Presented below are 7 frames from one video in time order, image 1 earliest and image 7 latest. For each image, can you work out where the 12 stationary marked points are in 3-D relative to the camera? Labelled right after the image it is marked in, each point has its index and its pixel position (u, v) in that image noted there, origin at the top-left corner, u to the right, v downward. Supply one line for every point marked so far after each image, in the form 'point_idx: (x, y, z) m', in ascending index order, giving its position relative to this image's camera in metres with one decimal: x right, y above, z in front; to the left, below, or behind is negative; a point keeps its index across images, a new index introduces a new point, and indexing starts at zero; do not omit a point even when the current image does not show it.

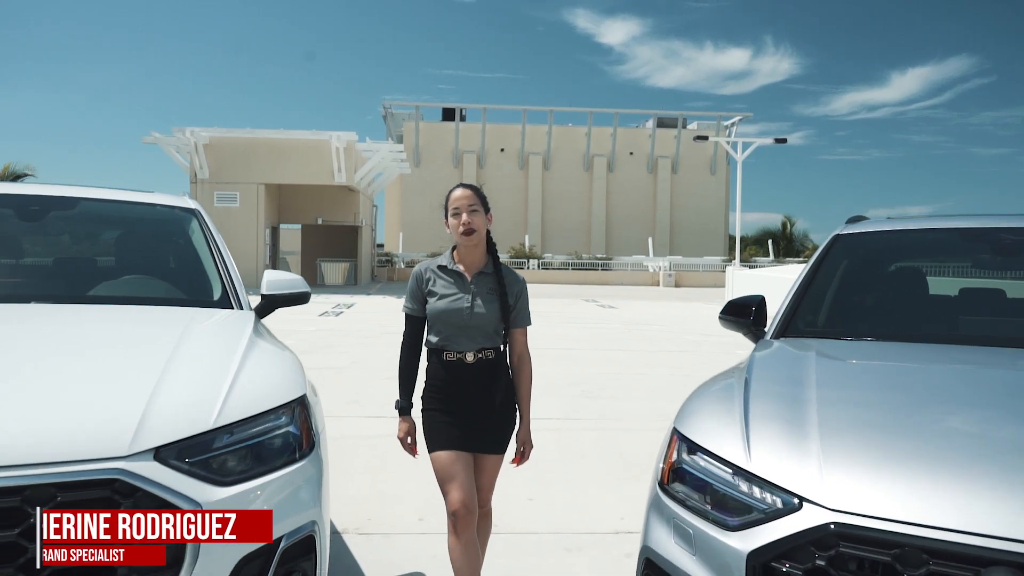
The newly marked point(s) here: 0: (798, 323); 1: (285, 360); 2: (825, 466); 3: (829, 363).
0: (+1.2, -0.1, +3.3) m
1: (-0.7, -0.2, +2.5) m
2: (+0.7, -0.4, +1.7) m
3: (+1.0, -0.2, +2.4) m
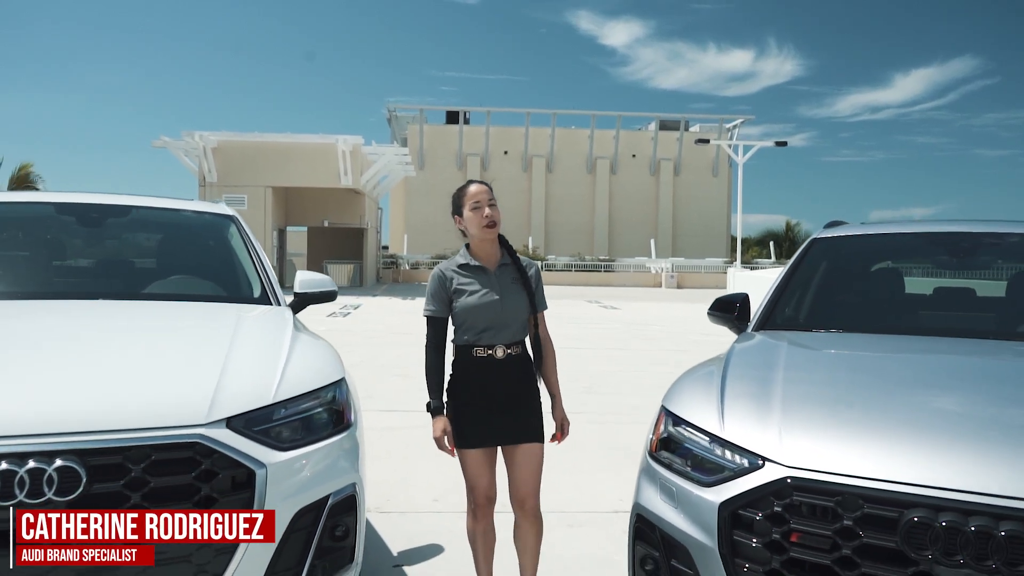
0: (+1.2, -0.1, +3.7) m
1: (-0.7, -0.2, +2.8) m
2: (+0.8, -0.4, +2.0) m
3: (+1.0, -0.2, +2.8) m
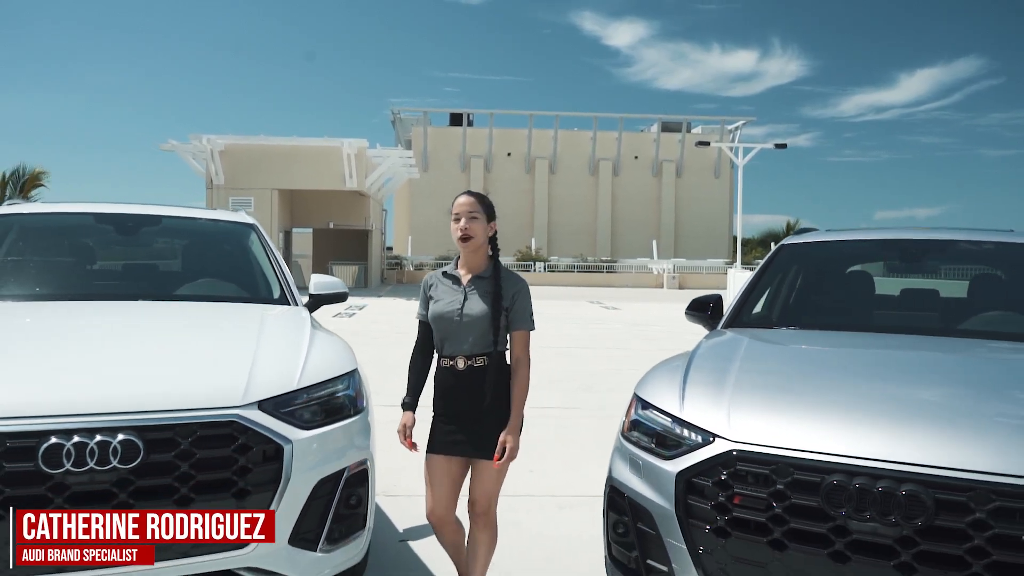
0: (+1.2, -0.1, +4.0) m
1: (-0.7, -0.2, +3.2) m
2: (+0.7, -0.4, +2.4) m
3: (+1.0, -0.2, +3.1) m
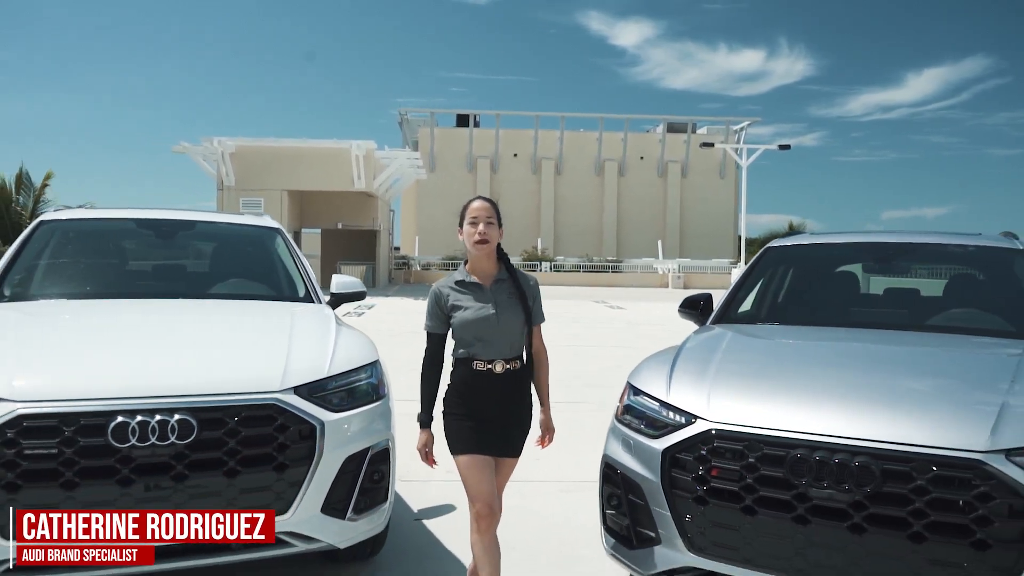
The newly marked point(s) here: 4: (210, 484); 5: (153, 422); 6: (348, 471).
0: (+1.2, -0.1, +4.3) m
1: (-0.7, -0.2, +3.5) m
2: (+0.8, -0.4, +2.7) m
3: (+1.0, -0.2, +3.5) m
4: (-1.0, -0.7, +2.6) m
5: (-1.2, -0.4, +2.6) m
6: (-0.6, -0.7, +2.9) m
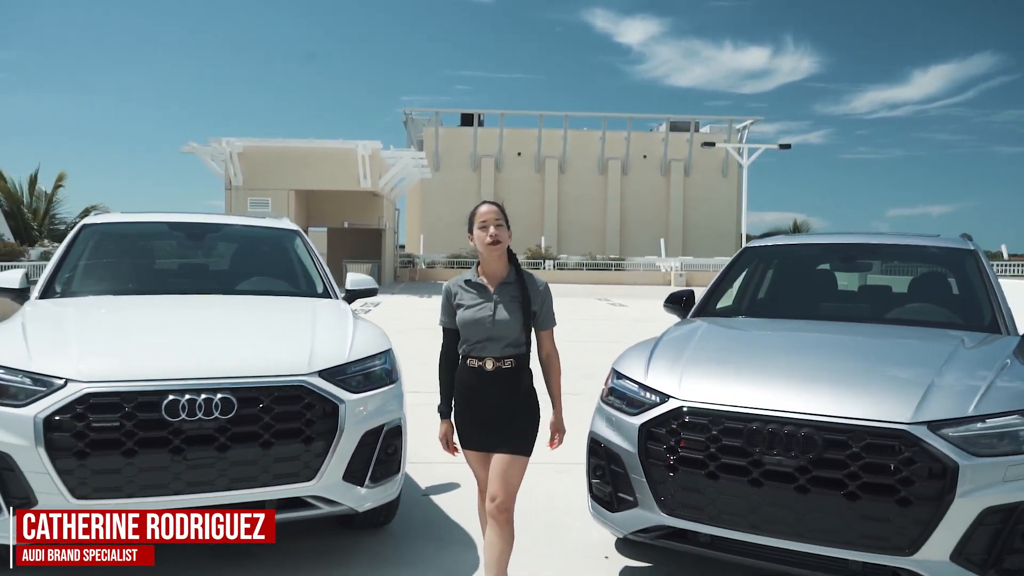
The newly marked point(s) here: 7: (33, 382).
0: (+1.2, -0.1, +4.7) m
1: (-0.7, -0.2, +3.9) m
2: (+0.8, -0.4, +3.1) m
3: (+1.0, -0.2, +3.9) m
4: (-1.0, -0.6, +3.0) m
5: (-1.2, -0.4, +3.0) m
6: (-0.6, -0.7, +3.3) m
7: (-1.8, -0.4, +3.0) m
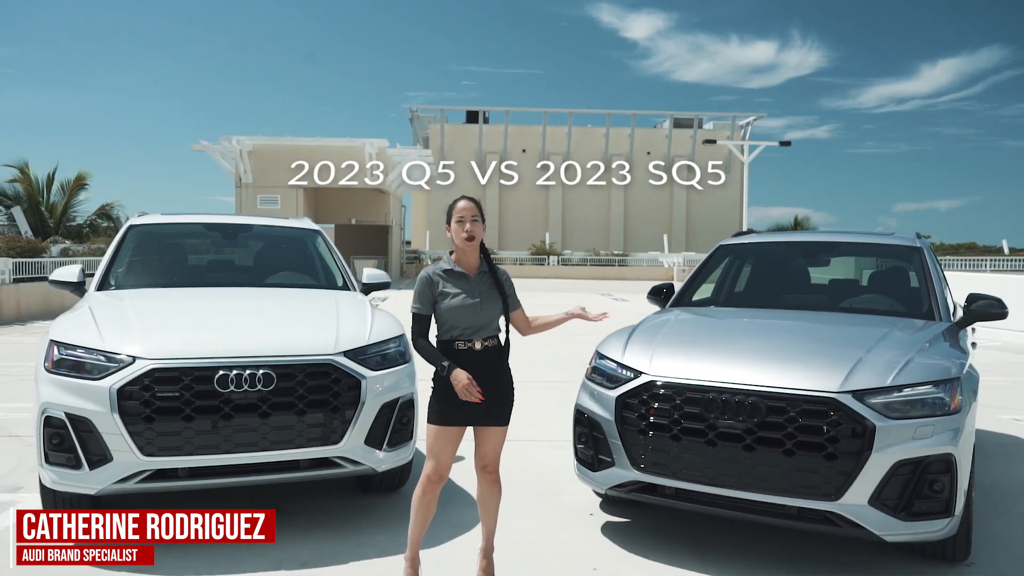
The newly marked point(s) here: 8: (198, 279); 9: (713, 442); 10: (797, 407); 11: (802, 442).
0: (+1.2, -0.1, +5.3) m
1: (-0.7, -0.2, +4.5) m
2: (+0.7, -0.3, +3.7) m
3: (+1.0, -0.2, +4.4) m
4: (-1.0, -0.6, +3.6) m
5: (-1.2, -0.4, +3.5) m
6: (-0.6, -0.6, +3.9) m
7: (-1.8, -0.3, +3.5) m
8: (-2.1, +0.1, +5.2) m
9: (+0.9, -0.7, +3.4) m
10: (+1.2, -0.5, +3.3) m
11: (+1.2, -0.6, +3.3) m
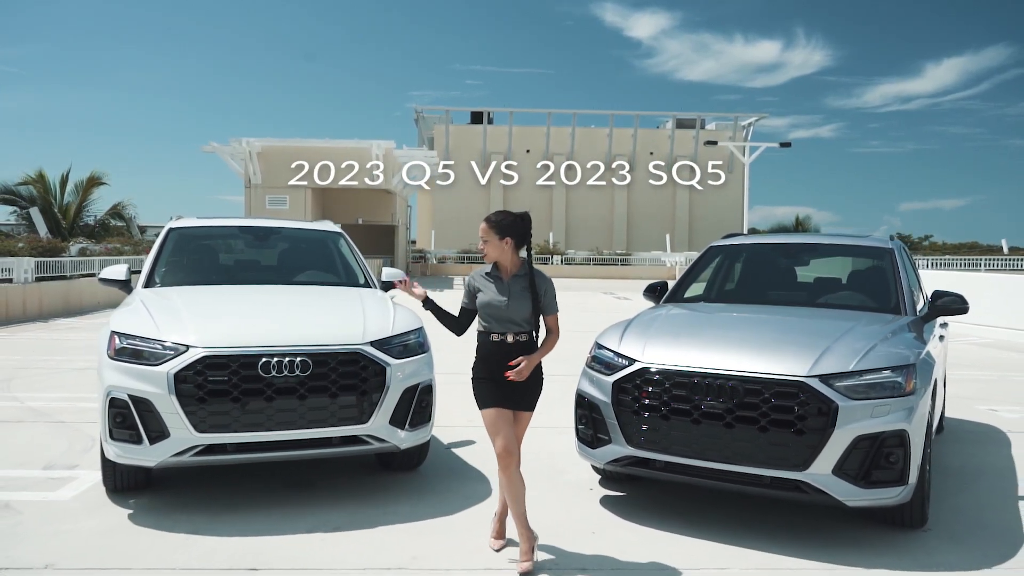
0: (+1.3, 0.0, +5.7) m
1: (-0.7, -0.2, +5.0) m
2: (+0.8, -0.3, +4.1) m
3: (+1.0, -0.2, +4.9) m
4: (-1.0, -0.6, +4.1) m
5: (-1.2, -0.4, +4.0) m
6: (-0.6, -0.6, +4.4) m
7: (-1.8, -0.3, +4.0) m
8: (-2.0, +0.1, +5.6) m
9: (+0.9, -0.7, +3.9) m
10: (+1.2, -0.5, +3.7) m
11: (+1.2, -0.6, +3.7) m
